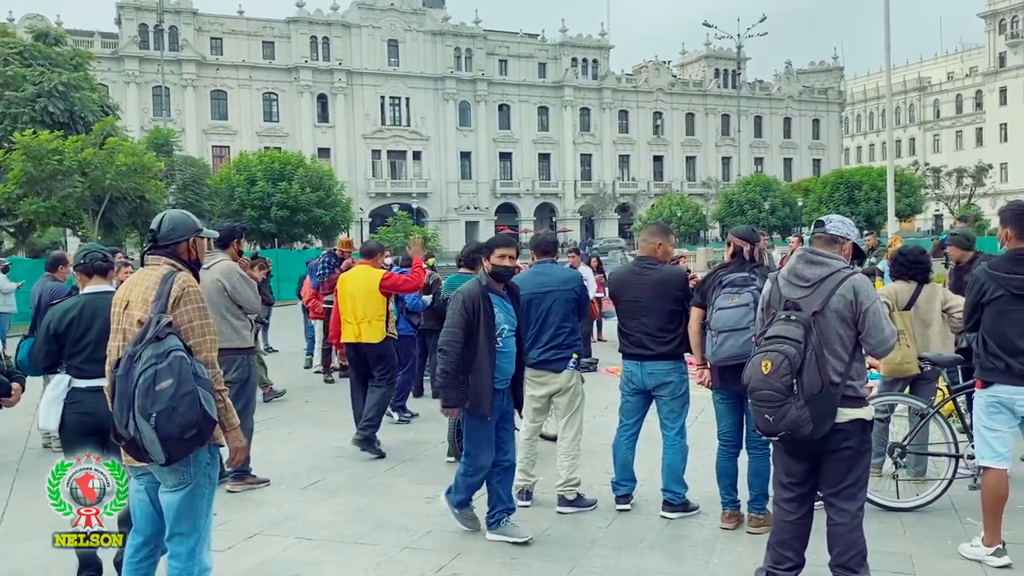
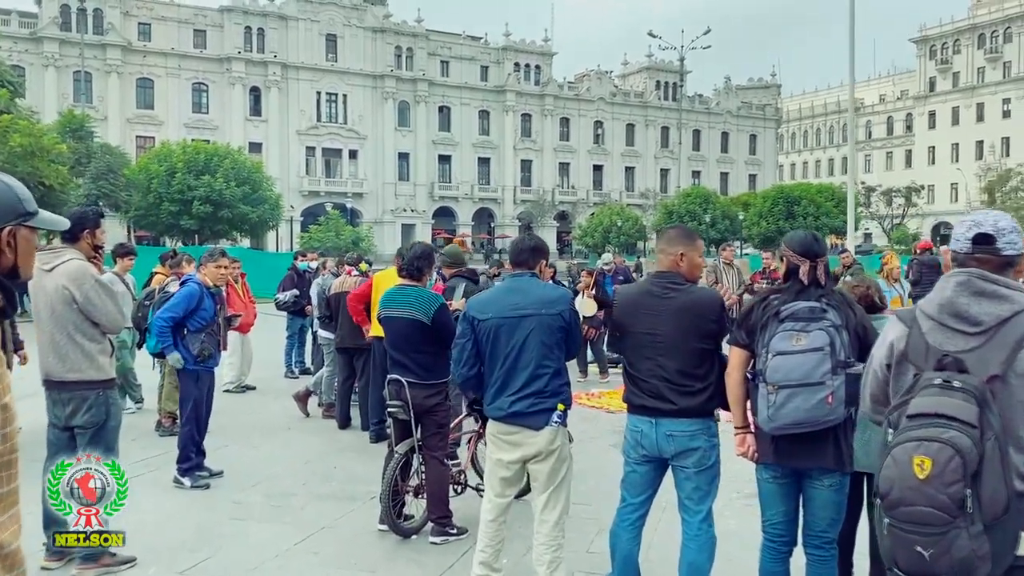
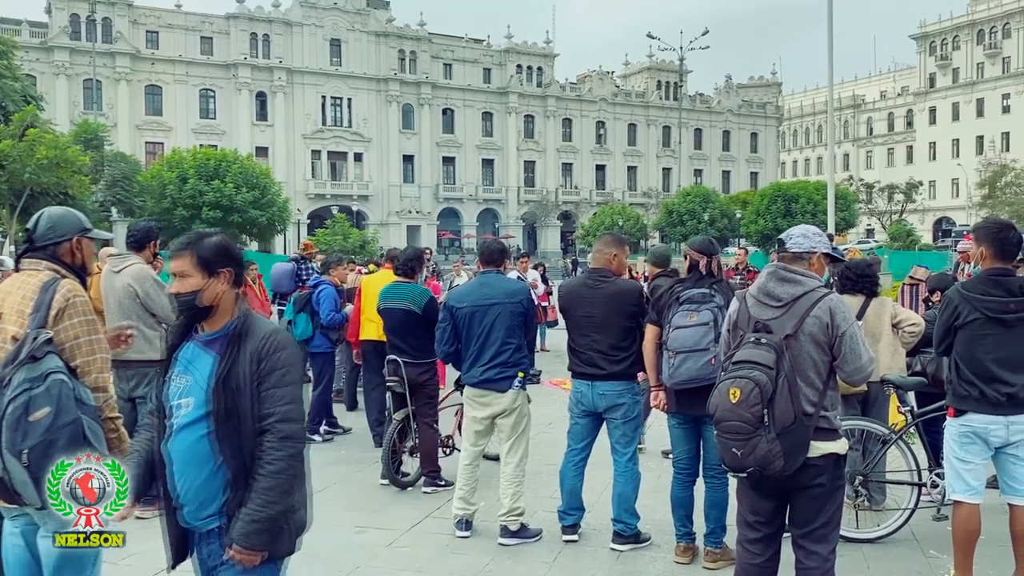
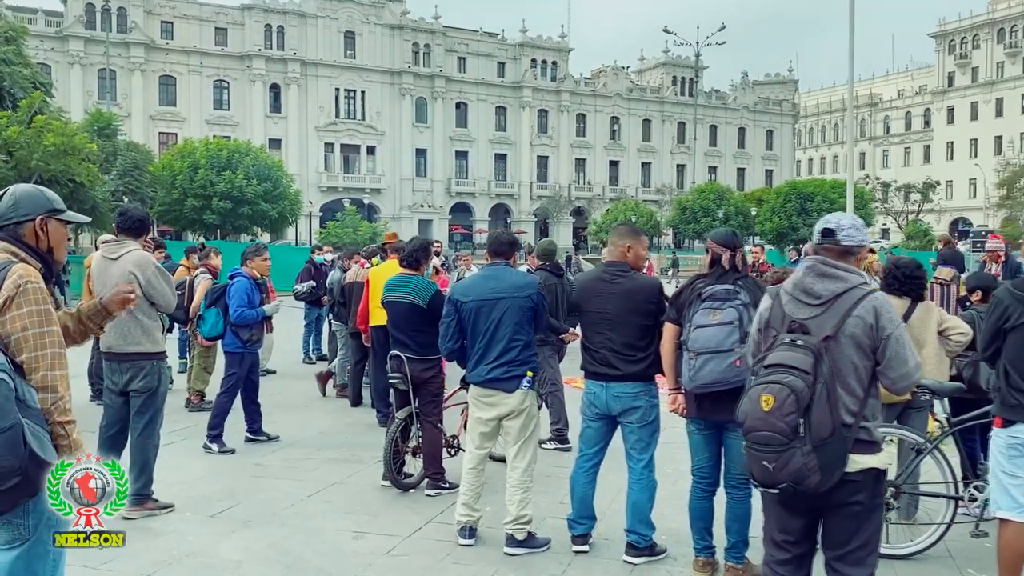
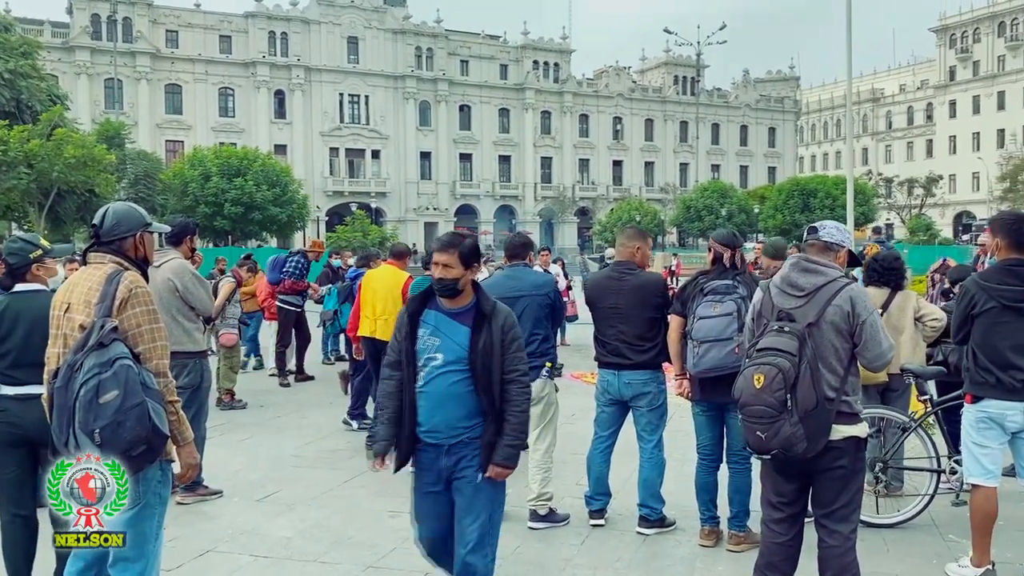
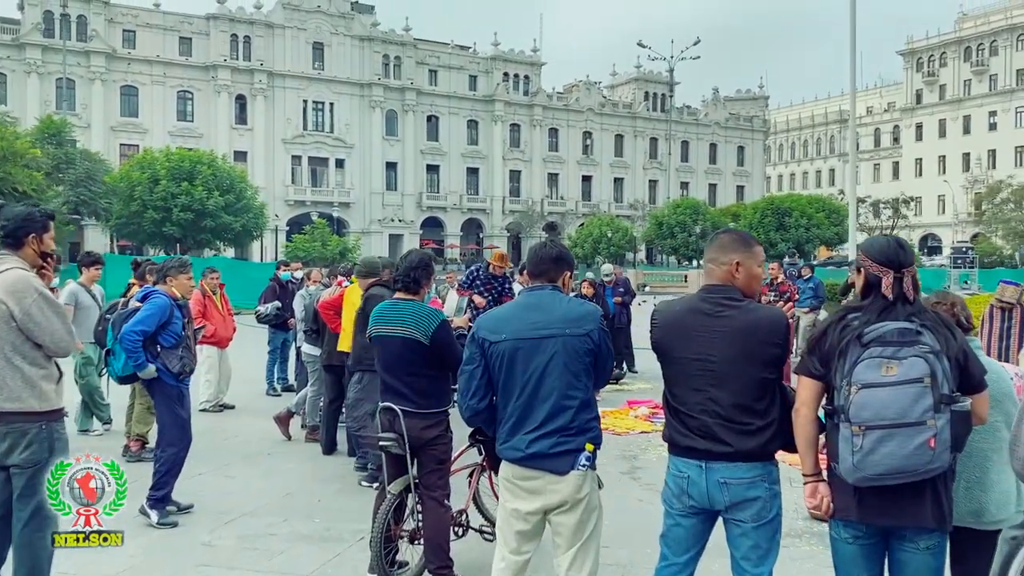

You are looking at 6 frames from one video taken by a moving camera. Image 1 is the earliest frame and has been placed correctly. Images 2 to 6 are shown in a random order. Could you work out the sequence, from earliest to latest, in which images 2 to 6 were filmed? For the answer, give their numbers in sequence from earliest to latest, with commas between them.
5, 3, 4, 2, 6
